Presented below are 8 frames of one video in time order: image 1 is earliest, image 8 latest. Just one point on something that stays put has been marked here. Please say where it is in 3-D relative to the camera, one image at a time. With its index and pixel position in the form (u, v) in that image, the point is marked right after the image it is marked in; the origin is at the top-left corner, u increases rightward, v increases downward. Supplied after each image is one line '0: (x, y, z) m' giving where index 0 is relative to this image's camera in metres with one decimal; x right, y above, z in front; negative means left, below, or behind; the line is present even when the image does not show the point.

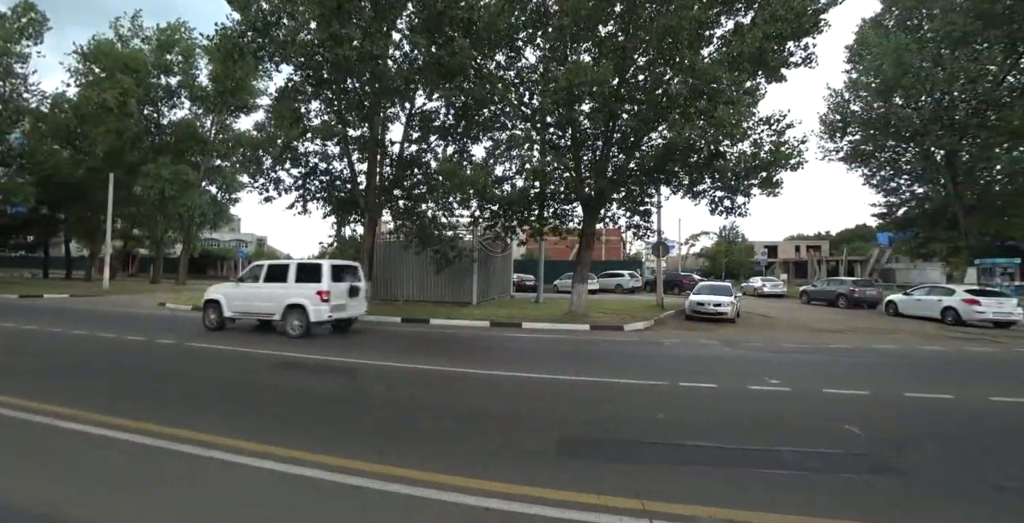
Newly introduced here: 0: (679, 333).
0: (+6.3, -2.7, +16.1) m
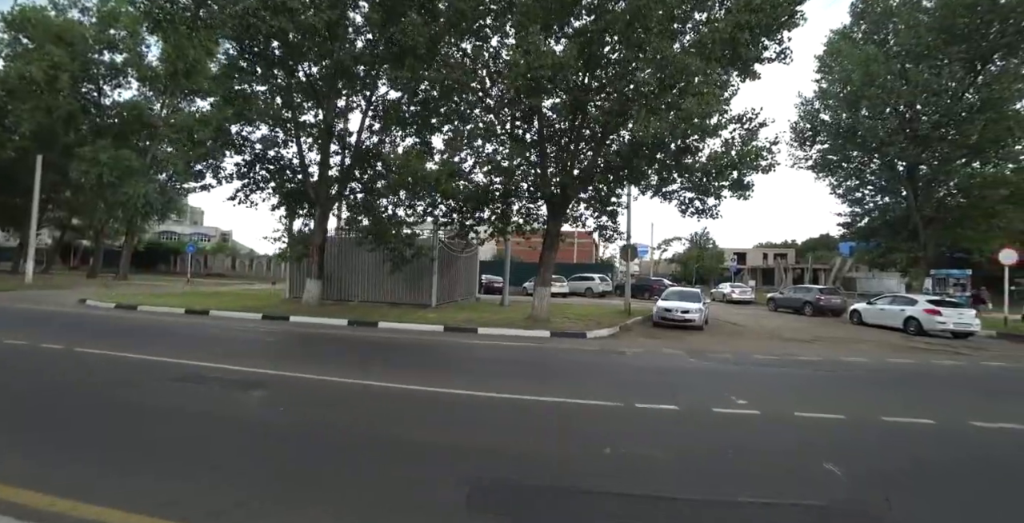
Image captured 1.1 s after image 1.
0: (+4.7, -2.8, +15.3) m
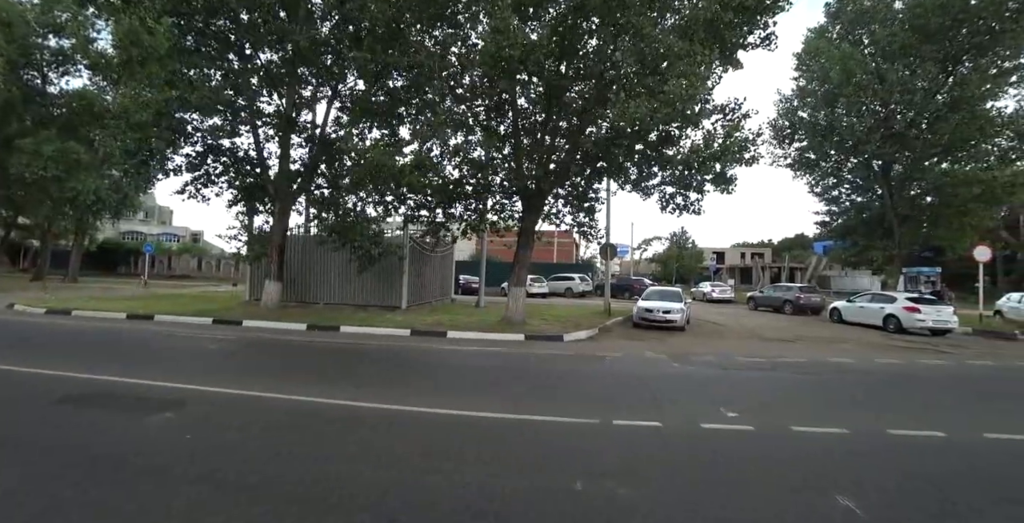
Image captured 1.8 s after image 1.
0: (+3.8, -2.8, +14.5) m
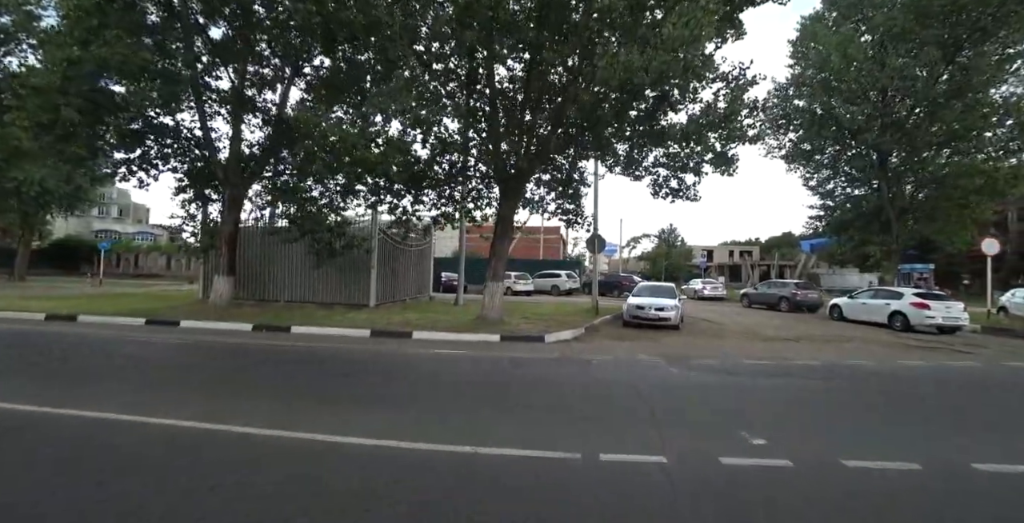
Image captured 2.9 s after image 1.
0: (+3.1, -2.5, +12.9) m
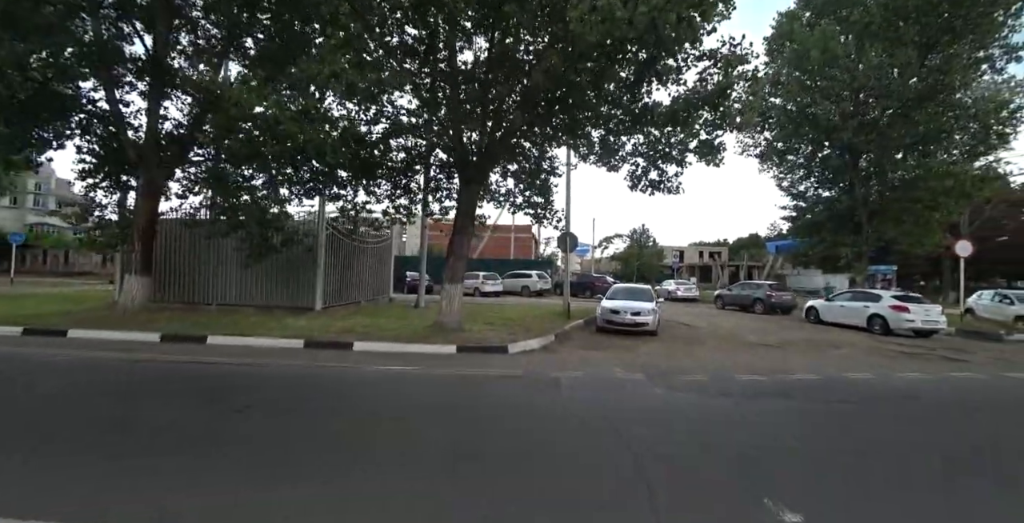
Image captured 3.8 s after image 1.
0: (+2.0, -2.5, +11.5) m
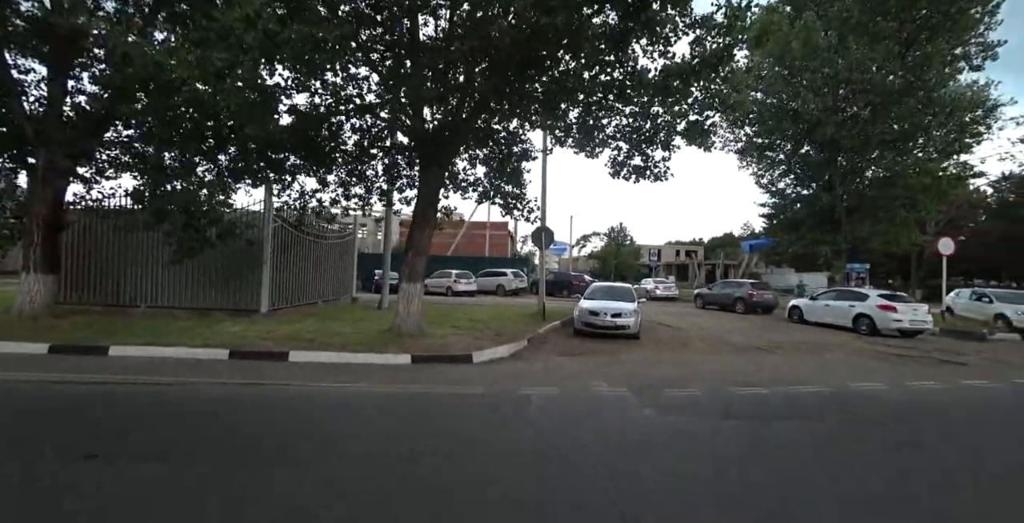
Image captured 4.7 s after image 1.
0: (+1.3, -2.4, +10.2) m
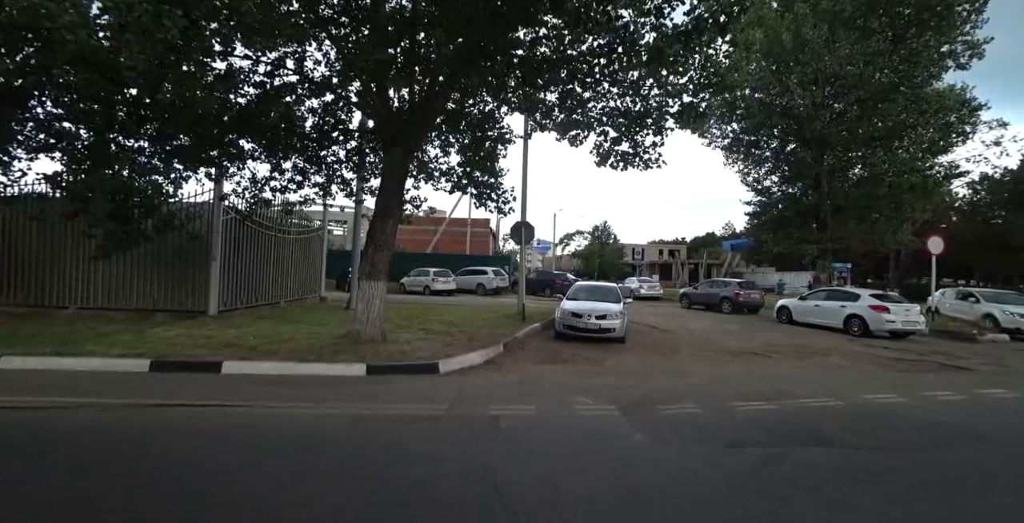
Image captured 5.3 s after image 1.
0: (+0.7, -2.3, +9.1) m
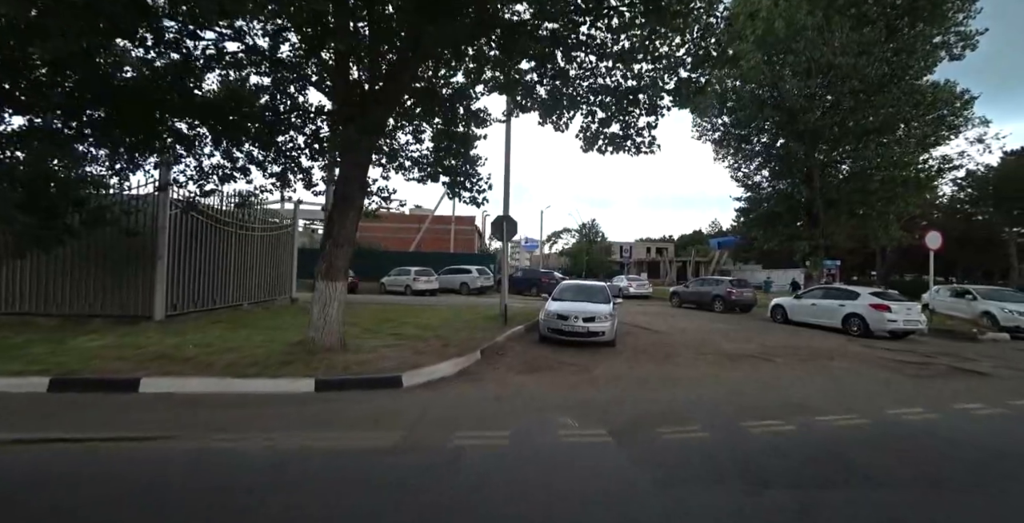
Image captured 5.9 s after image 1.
0: (+0.3, -2.2, +8.0) m
